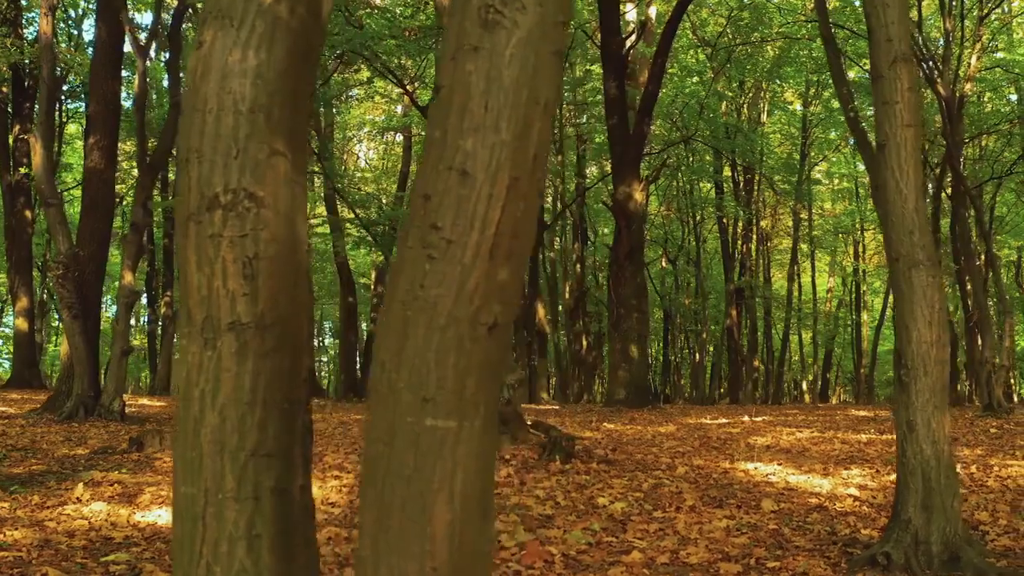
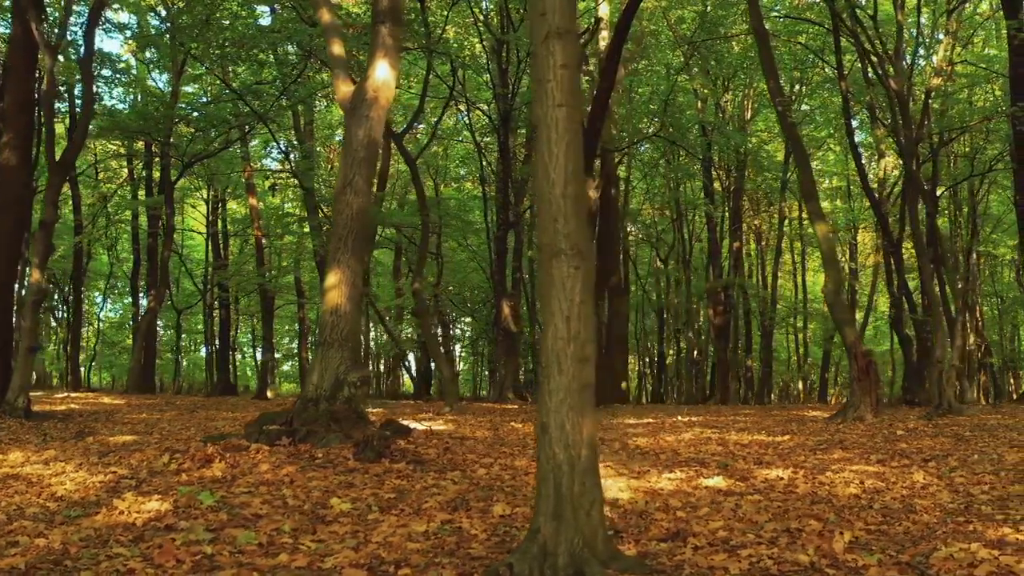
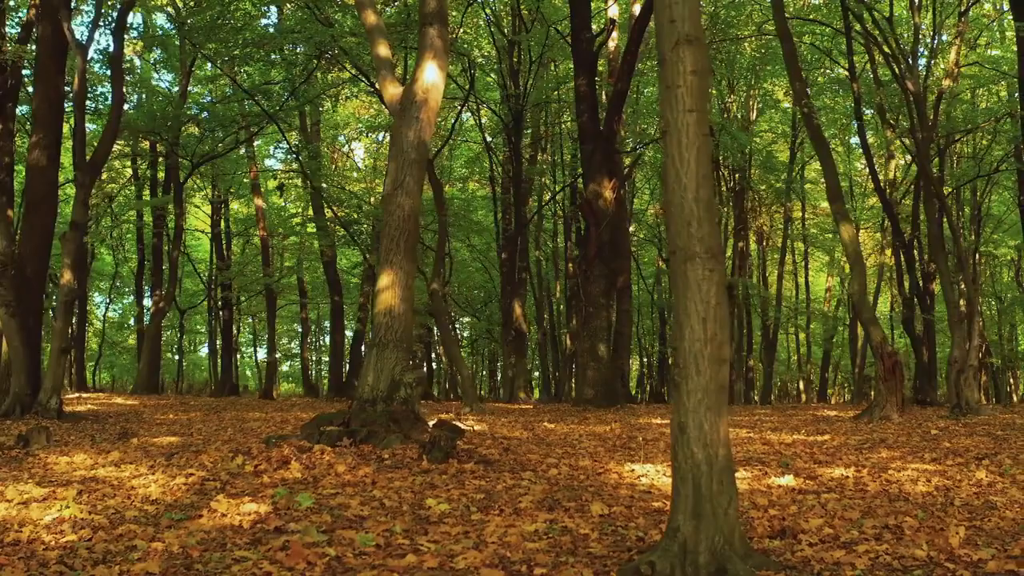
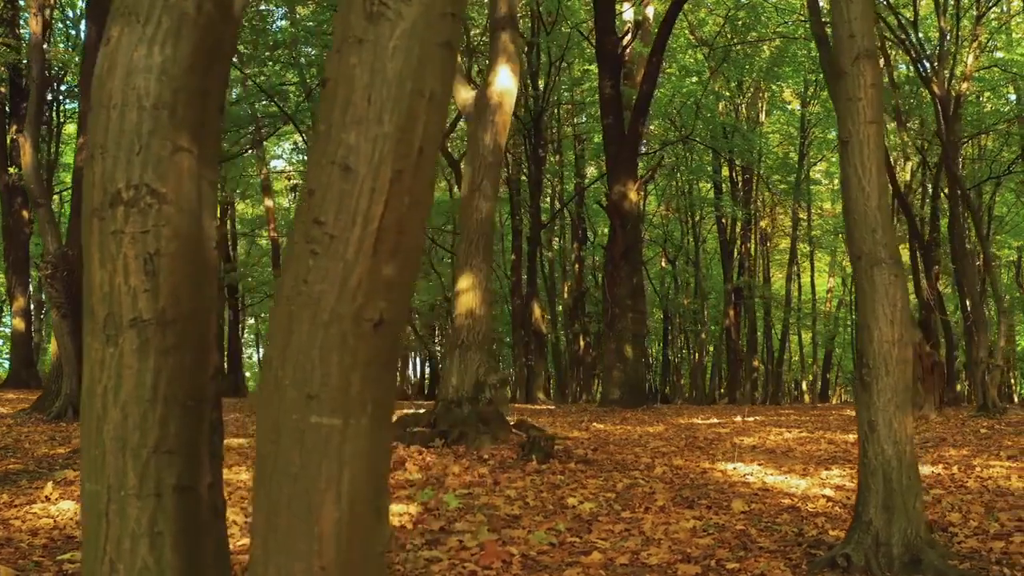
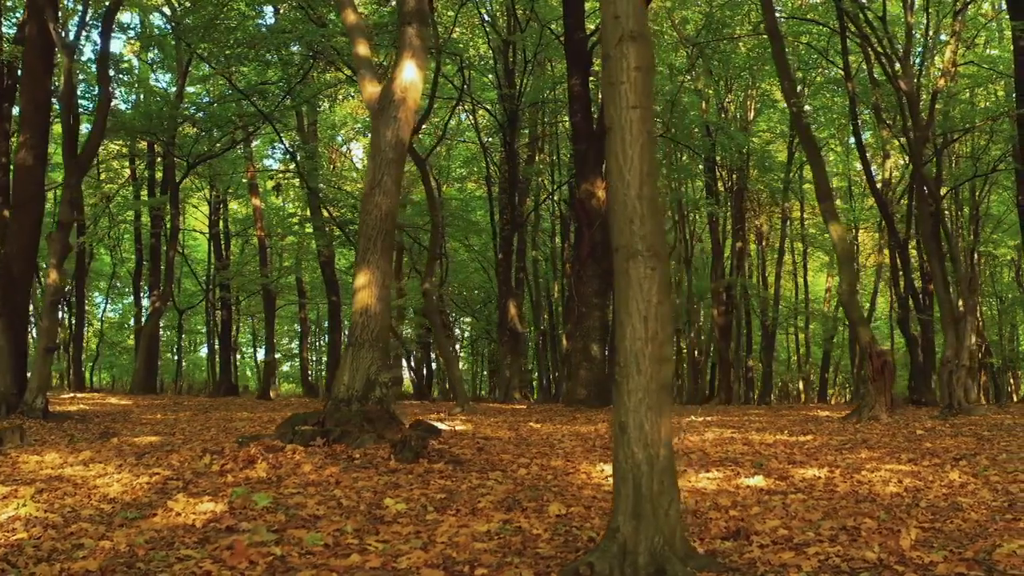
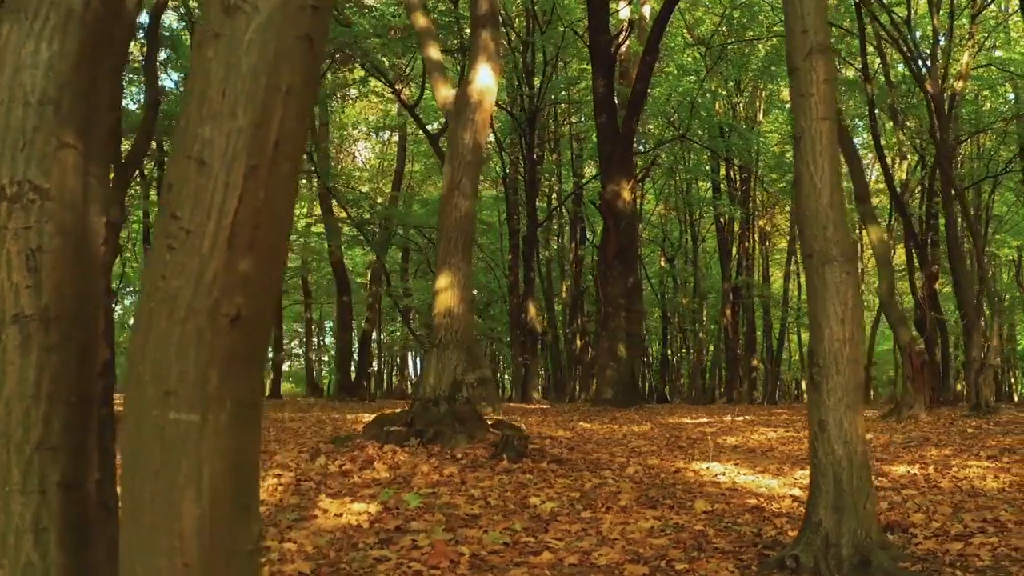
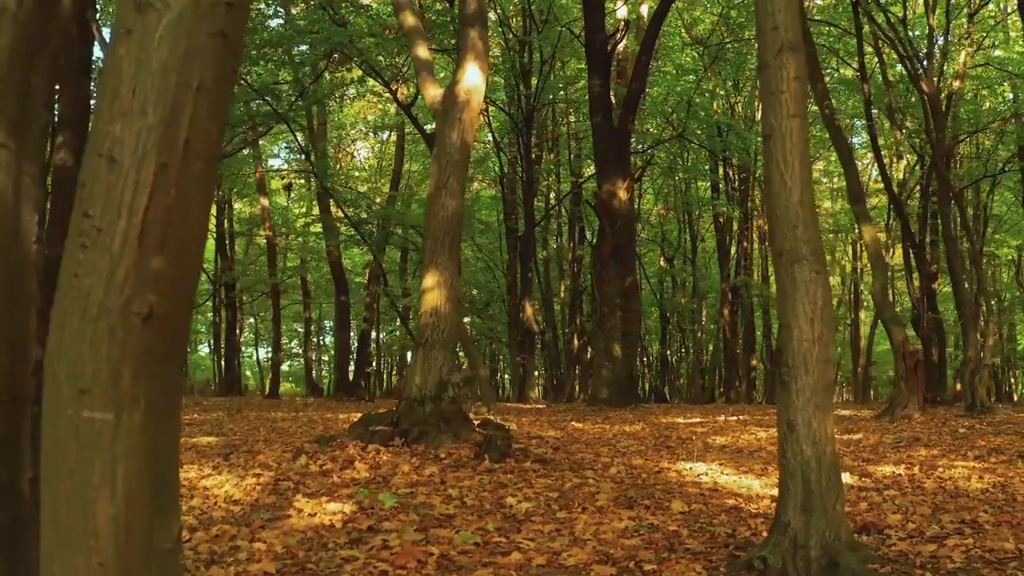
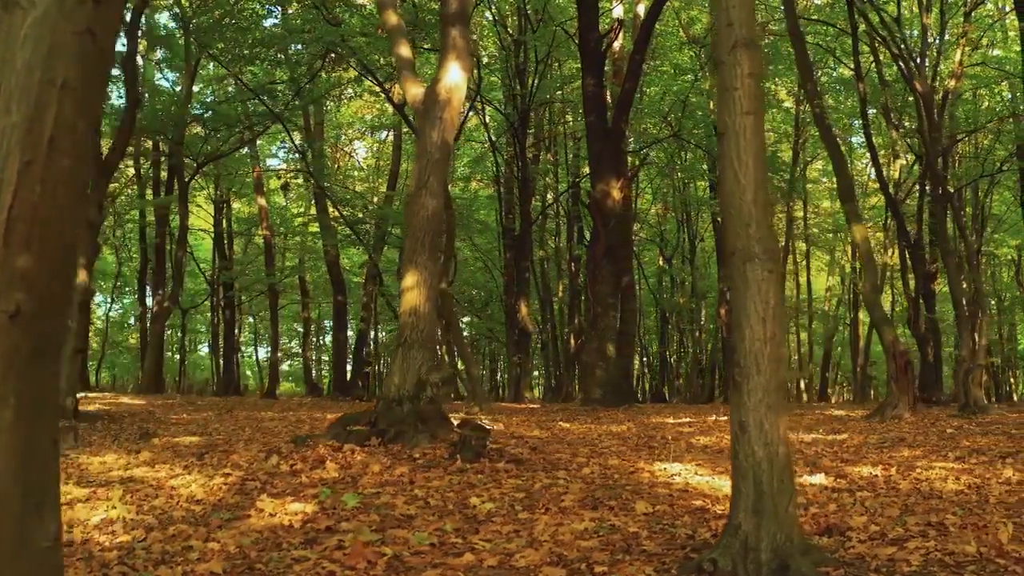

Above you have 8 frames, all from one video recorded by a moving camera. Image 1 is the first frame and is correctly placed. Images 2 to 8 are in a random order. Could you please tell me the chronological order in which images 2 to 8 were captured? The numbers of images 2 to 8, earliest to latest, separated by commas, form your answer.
4, 6, 7, 8, 3, 5, 2
